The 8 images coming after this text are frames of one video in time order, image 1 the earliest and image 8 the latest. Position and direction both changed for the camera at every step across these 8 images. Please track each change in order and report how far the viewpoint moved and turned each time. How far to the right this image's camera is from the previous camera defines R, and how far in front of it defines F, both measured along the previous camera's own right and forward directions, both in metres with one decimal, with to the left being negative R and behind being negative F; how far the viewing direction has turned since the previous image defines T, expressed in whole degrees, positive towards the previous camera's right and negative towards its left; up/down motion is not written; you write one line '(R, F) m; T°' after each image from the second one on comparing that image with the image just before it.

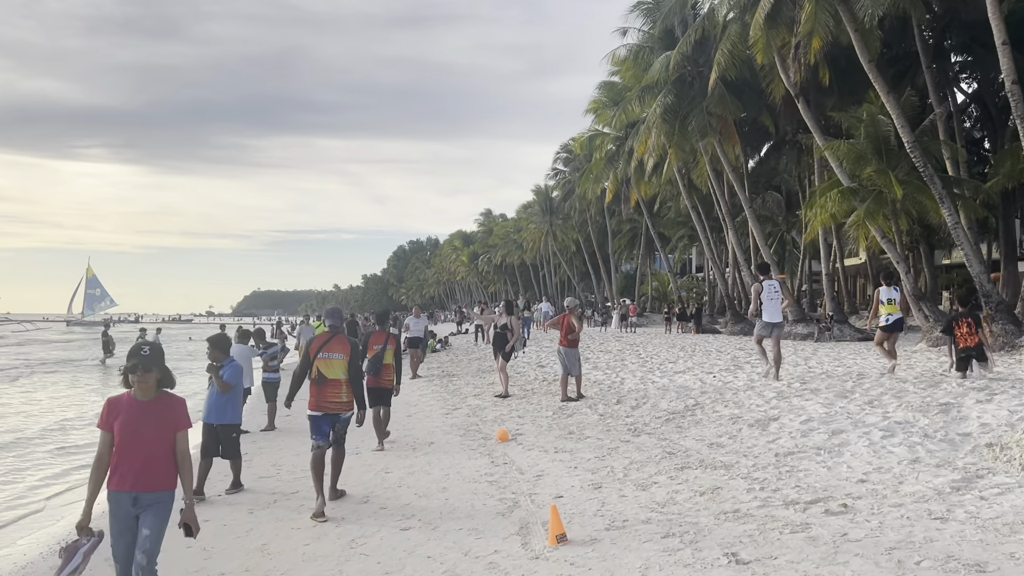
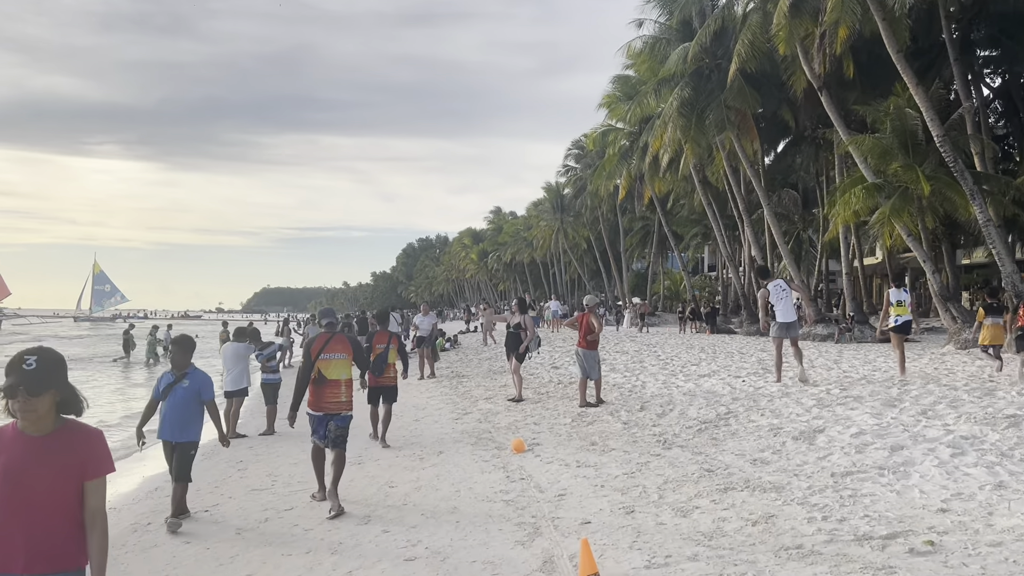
(-0.1, +0.7) m; -1°
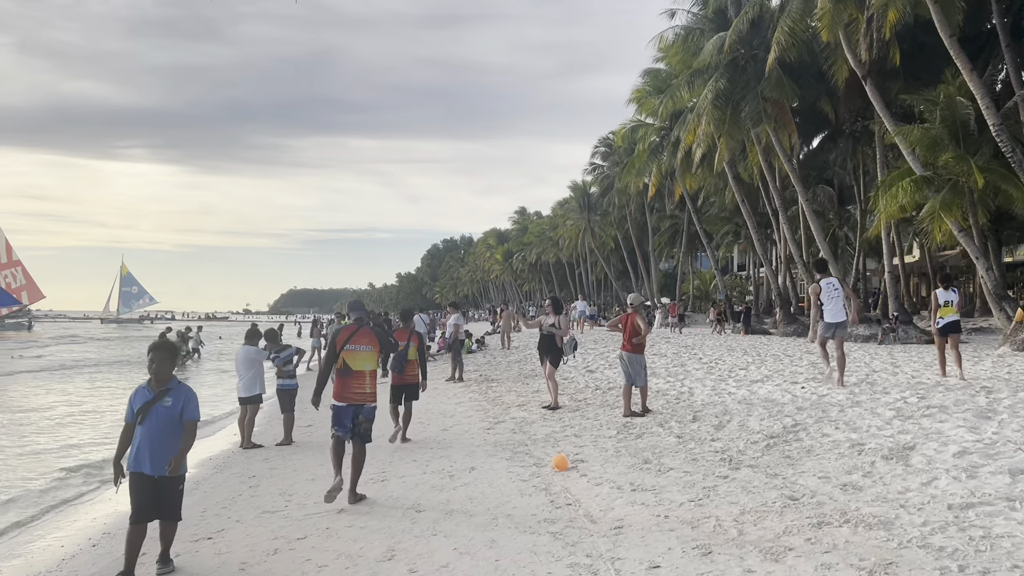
(-0.1, +0.9) m; -2°
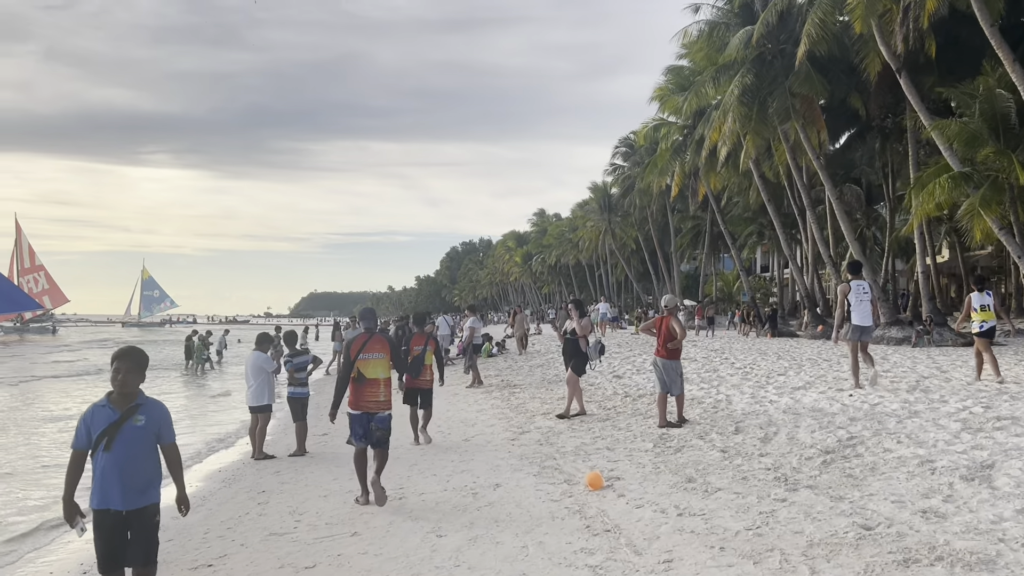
(-0.1, +0.6) m; -1°
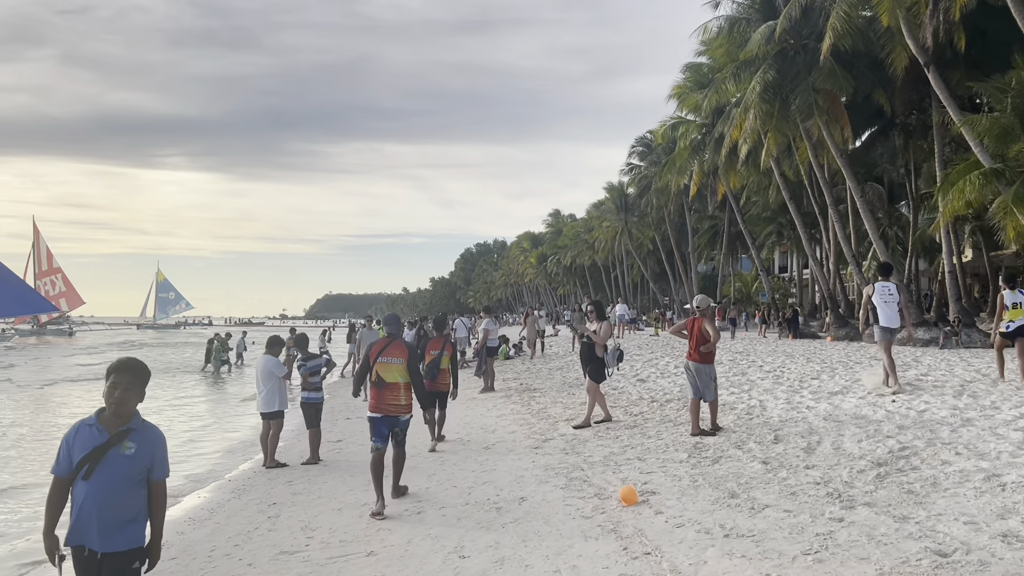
(-0.1, +0.4) m; -1°
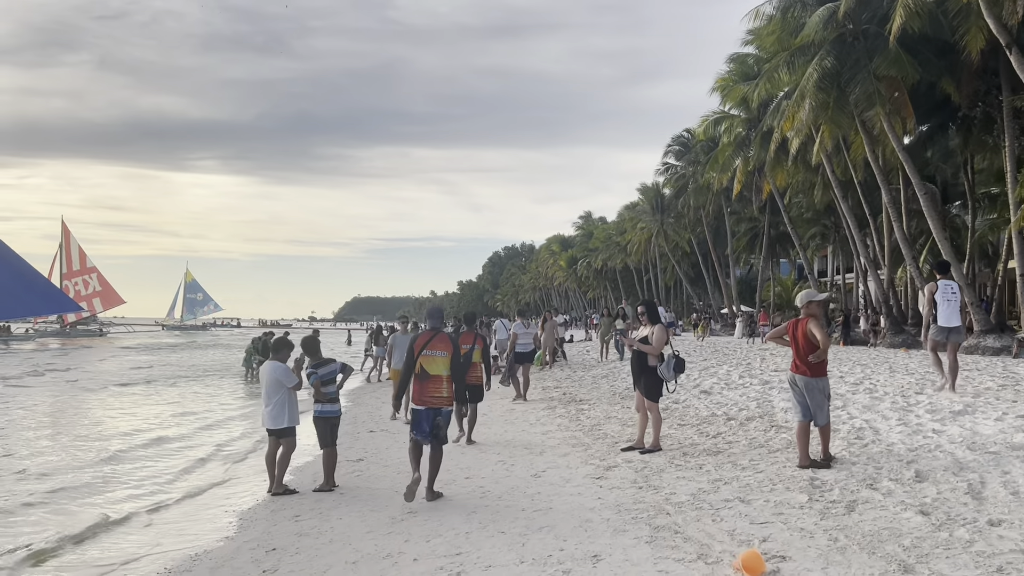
(-0.3, +1.6) m; -2°
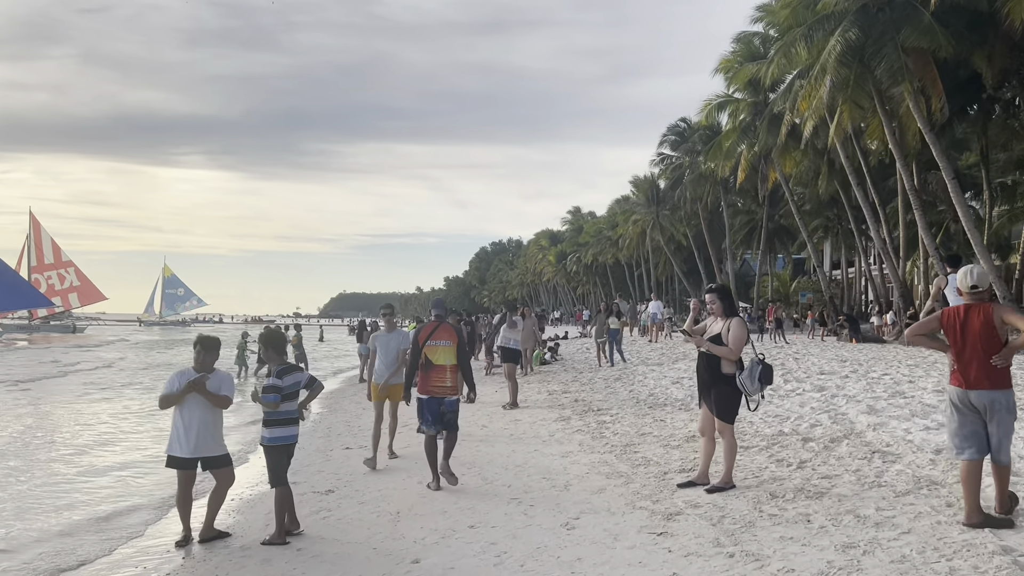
(-0.2, +2.0) m; +1°
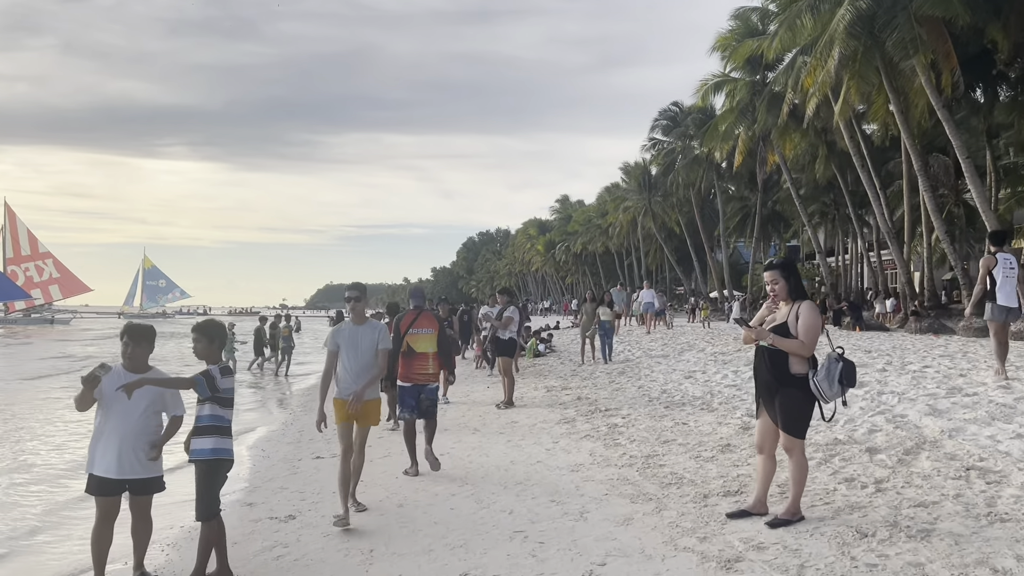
(-0.1, +1.3) m; +1°
